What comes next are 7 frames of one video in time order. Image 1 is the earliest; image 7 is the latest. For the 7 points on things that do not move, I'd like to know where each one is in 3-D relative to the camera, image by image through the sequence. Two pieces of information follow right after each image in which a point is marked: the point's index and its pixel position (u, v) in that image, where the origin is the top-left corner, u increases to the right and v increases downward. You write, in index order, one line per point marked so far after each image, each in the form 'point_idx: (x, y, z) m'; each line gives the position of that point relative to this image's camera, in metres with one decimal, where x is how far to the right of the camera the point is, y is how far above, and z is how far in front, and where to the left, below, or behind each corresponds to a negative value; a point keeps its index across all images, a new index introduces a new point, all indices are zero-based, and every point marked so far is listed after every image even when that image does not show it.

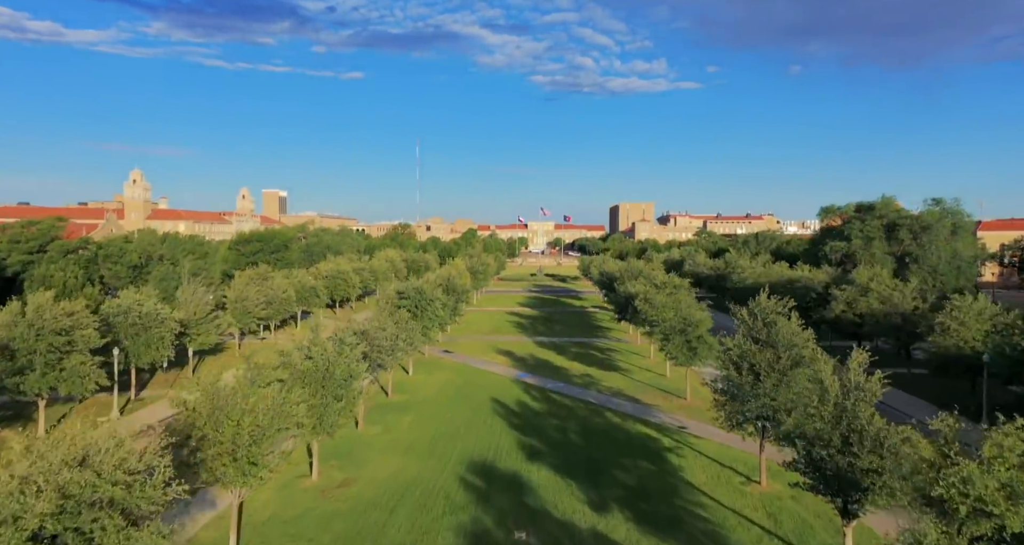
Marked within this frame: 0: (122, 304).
0: (-12.1, -0.9, +19.6) m
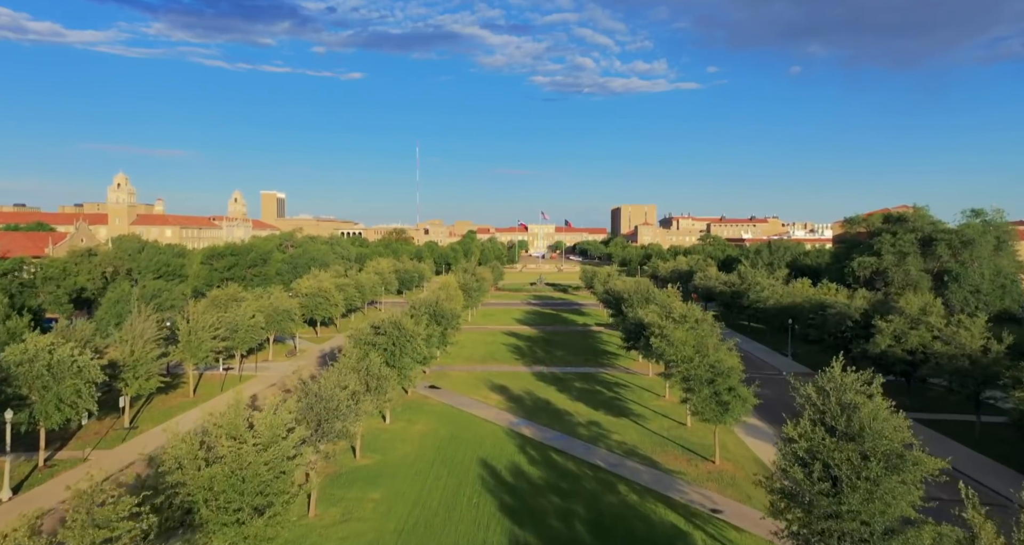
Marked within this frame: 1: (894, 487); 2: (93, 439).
0: (-12.3, -2.0, +16.0) m
1: (+5.4, -3.0, +9.0) m
2: (-12.0, -4.8, +18.1) m
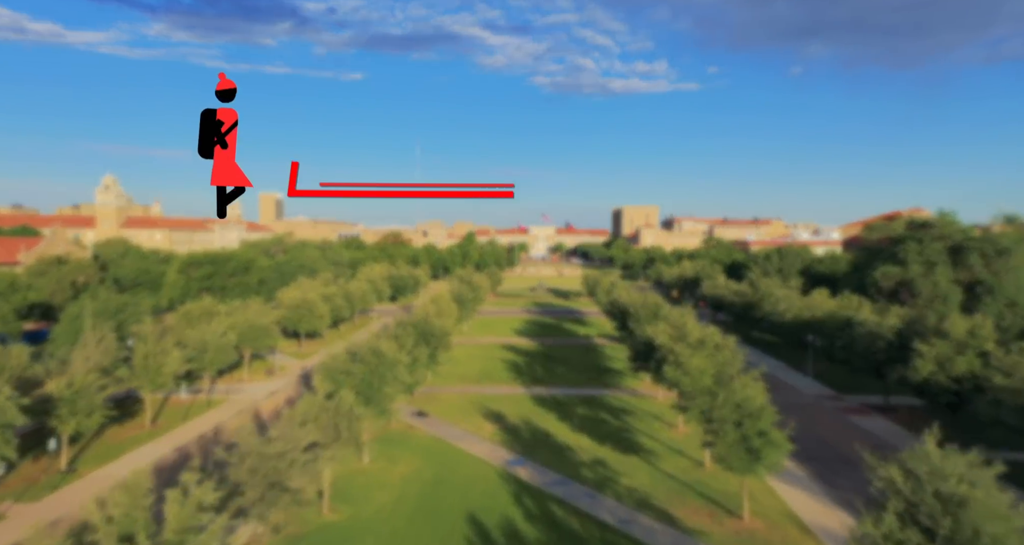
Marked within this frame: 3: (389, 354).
0: (-12.4, -2.5, +13.5) m
1: (+5.3, -3.6, +6.4) m
2: (-12.2, -5.3, +15.6) m
3: (-3.7, -2.5, +18.8) m
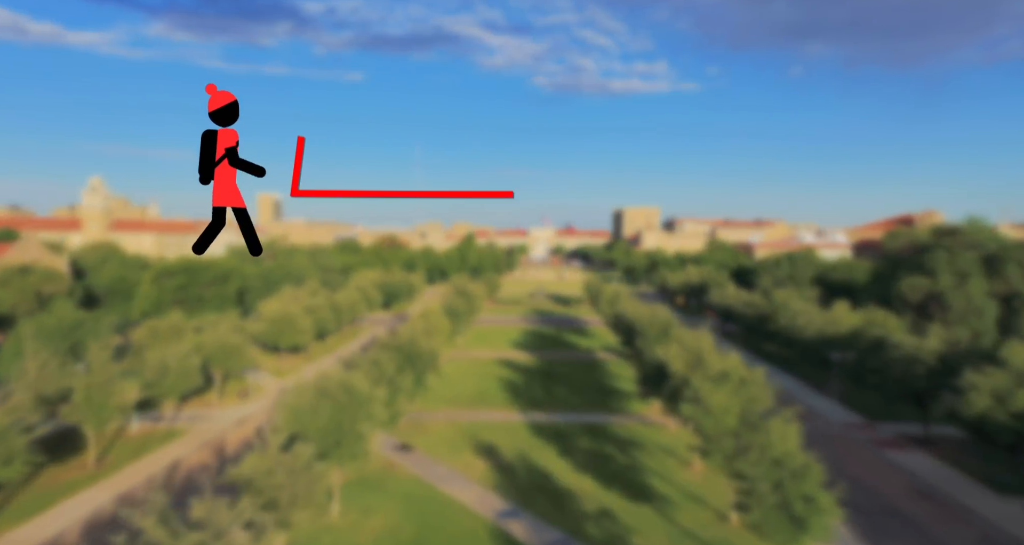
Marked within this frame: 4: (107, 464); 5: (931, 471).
0: (-12.6, -3.1, +10.9) m
1: (+5.1, -4.1, +3.9) m
2: (-12.4, -5.9, +13.0) m
3: (-3.8, -3.0, +16.3) m
4: (-12.2, -5.8, +19.0) m
5: (+12.7, -6.0, +19.2) m
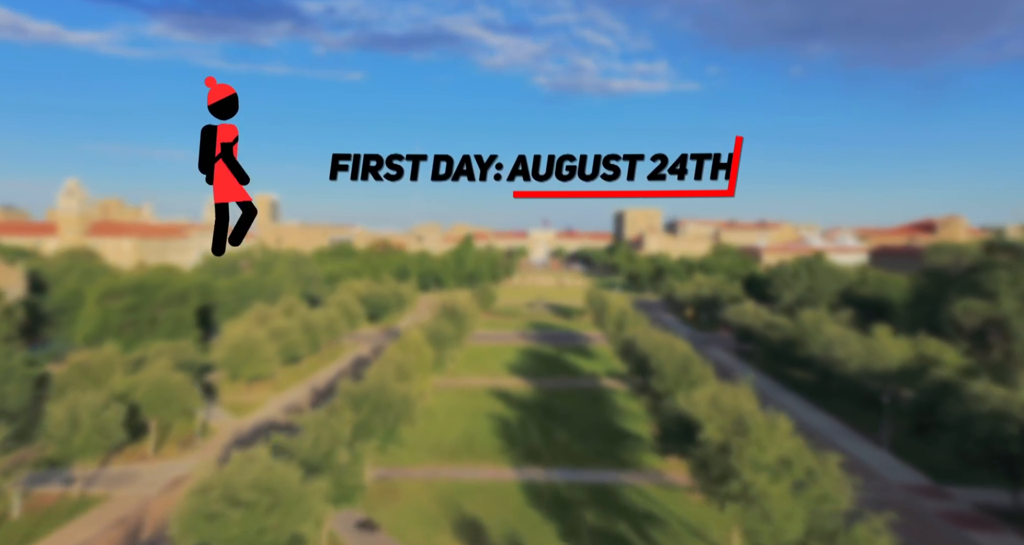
0: (-12.9, -4.0, +6.8) m
1: (+4.8, -5.1, -0.3) m
2: (-12.6, -6.8, +8.8) m
3: (-4.1, -4.0, +12.1) m
4: (-12.5, -6.7, +14.8) m
5: (+12.5, -7.0, +15.0) m
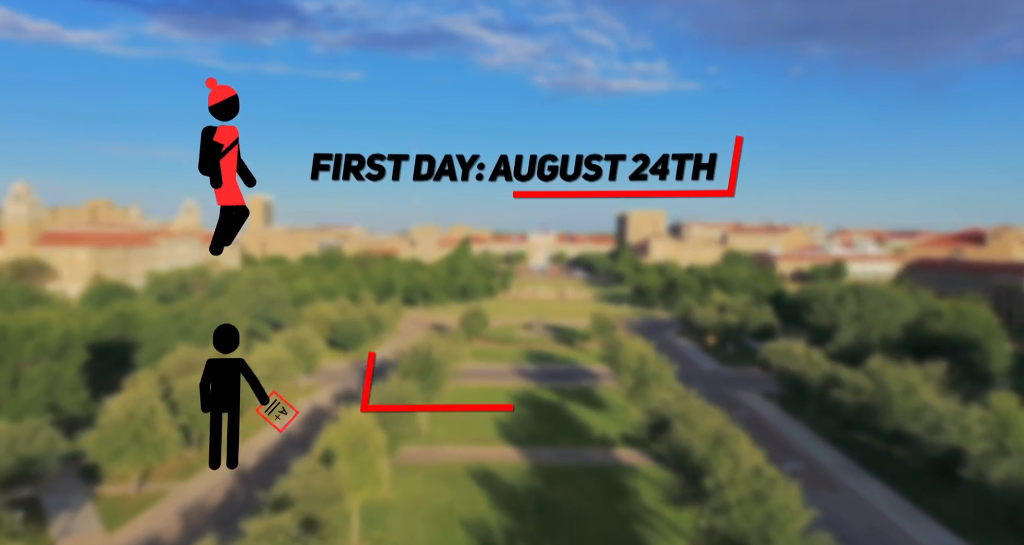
0: (-13.4, -5.6, -1.1) m
1: (+4.3, -6.7, -8.1) m
2: (-13.1, -8.4, +1.0) m
3: (-4.6, -5.6, +4.2) m
4: (-12.9, -8.4, +7.0) m
5: (+12.0, -8.6, +7.1) m
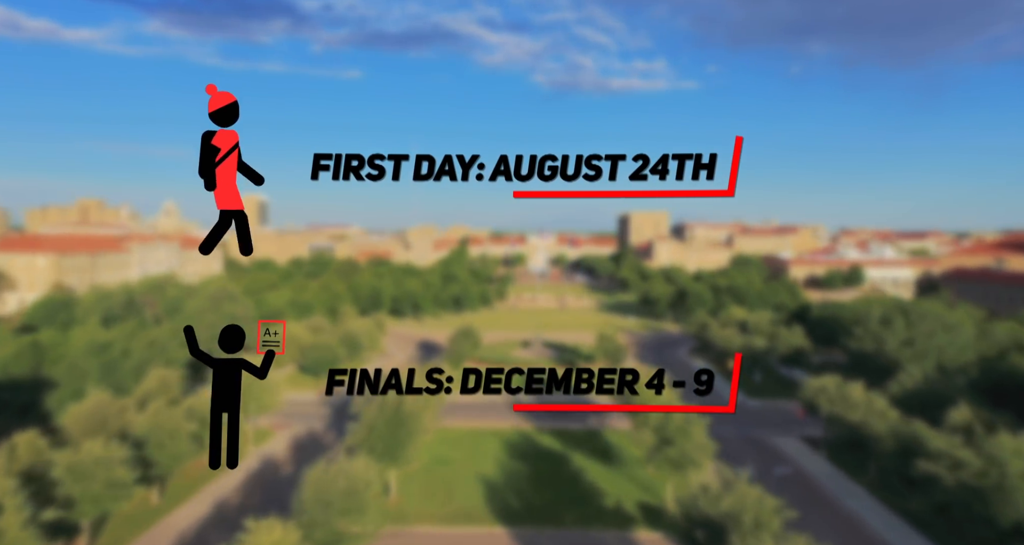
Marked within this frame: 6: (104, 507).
0: (-13.7, -6.7, -7.0) m
1: (+4.0, -7.8, -14.1) m
2: (-13.4, -9.5, -4.9) m
3: (-4.9, -6.7, -1.7) m
4: (-13.2, -9.5, +1.0) m
5: (+11.7, -9.7, +1.2) m
6: (-12.2, -6.7, +19.2) m
